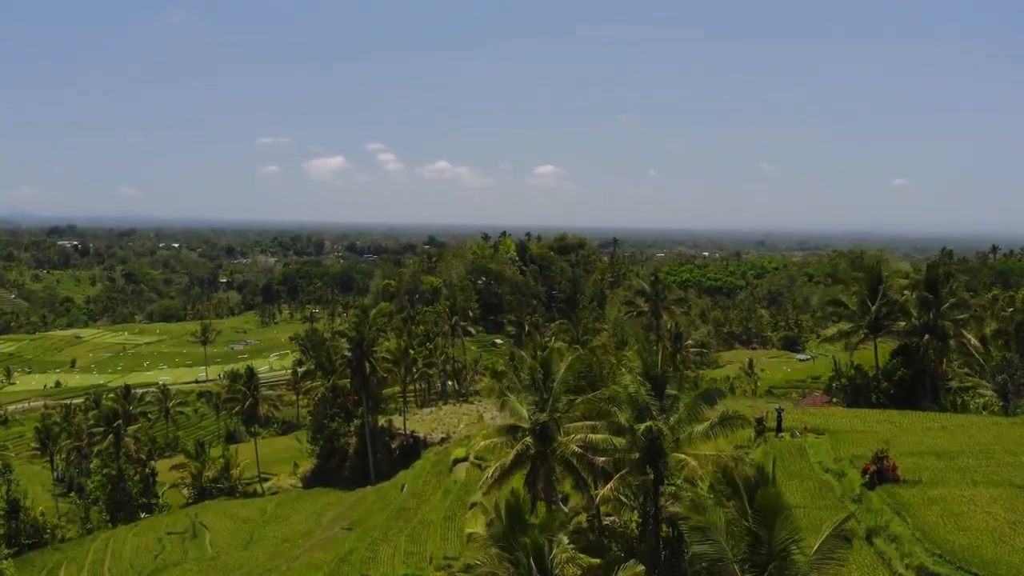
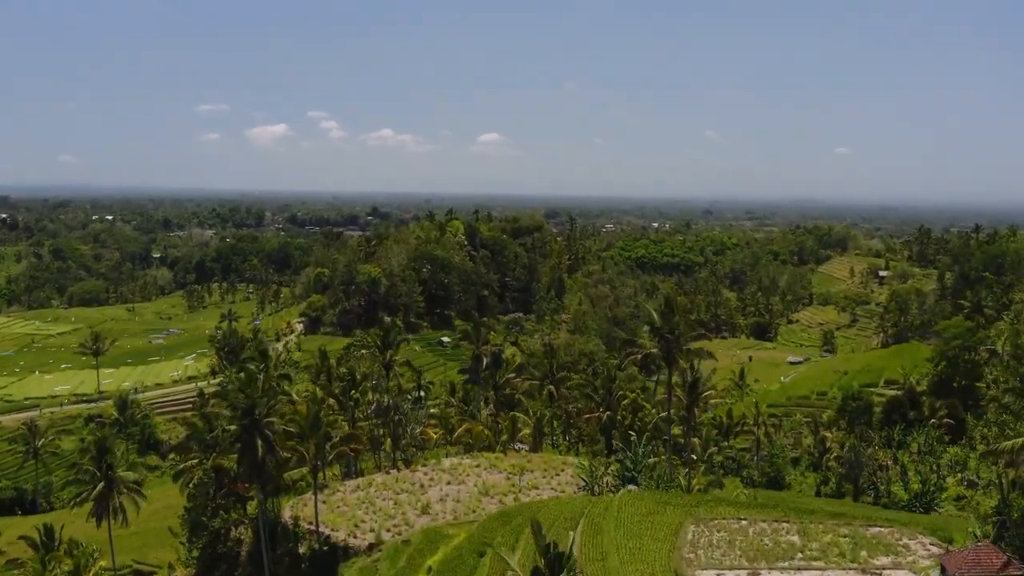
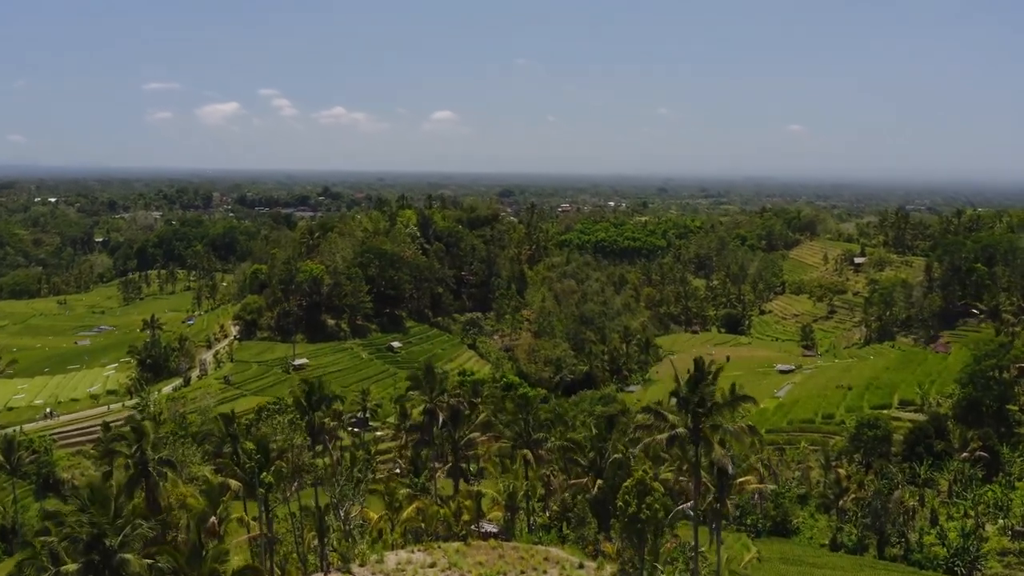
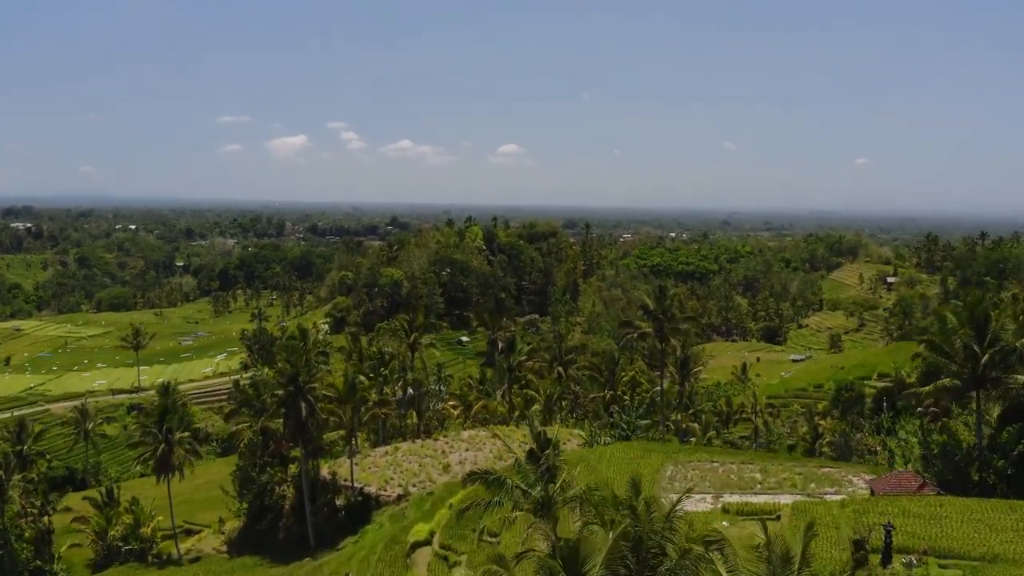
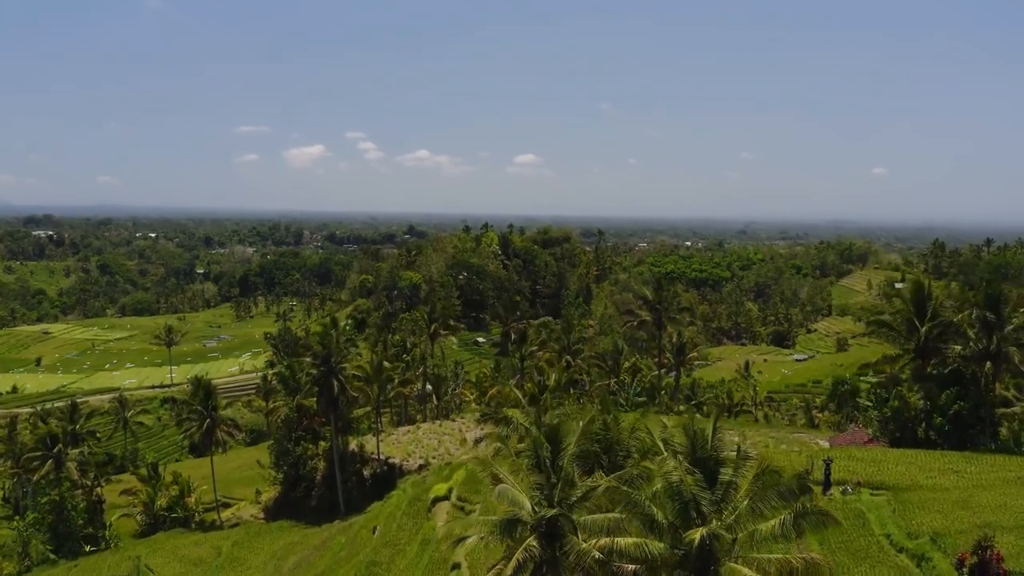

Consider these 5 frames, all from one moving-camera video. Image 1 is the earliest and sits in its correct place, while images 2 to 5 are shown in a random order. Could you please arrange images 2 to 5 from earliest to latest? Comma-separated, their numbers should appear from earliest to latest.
5, 4, 2, 3
